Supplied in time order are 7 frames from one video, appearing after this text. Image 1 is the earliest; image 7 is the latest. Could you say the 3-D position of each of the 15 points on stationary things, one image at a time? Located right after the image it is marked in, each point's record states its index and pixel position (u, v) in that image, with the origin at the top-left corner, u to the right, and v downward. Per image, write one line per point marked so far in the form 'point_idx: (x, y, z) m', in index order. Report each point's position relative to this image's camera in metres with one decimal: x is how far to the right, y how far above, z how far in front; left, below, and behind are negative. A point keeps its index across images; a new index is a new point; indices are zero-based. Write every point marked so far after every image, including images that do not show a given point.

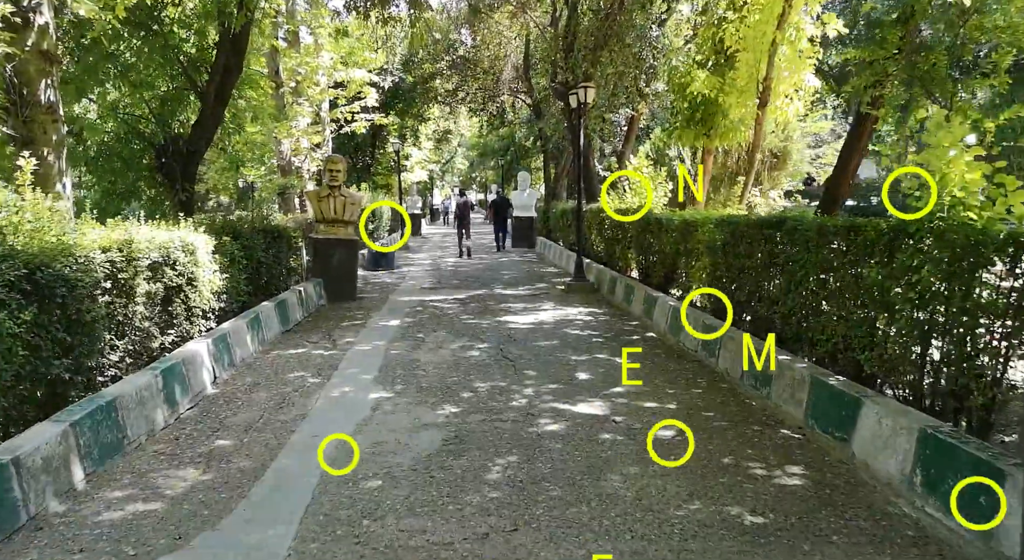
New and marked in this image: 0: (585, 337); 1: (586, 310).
0: (+0.7, -0.6, +8.3) m
1: (+1.0, -0.4, +10.3) m
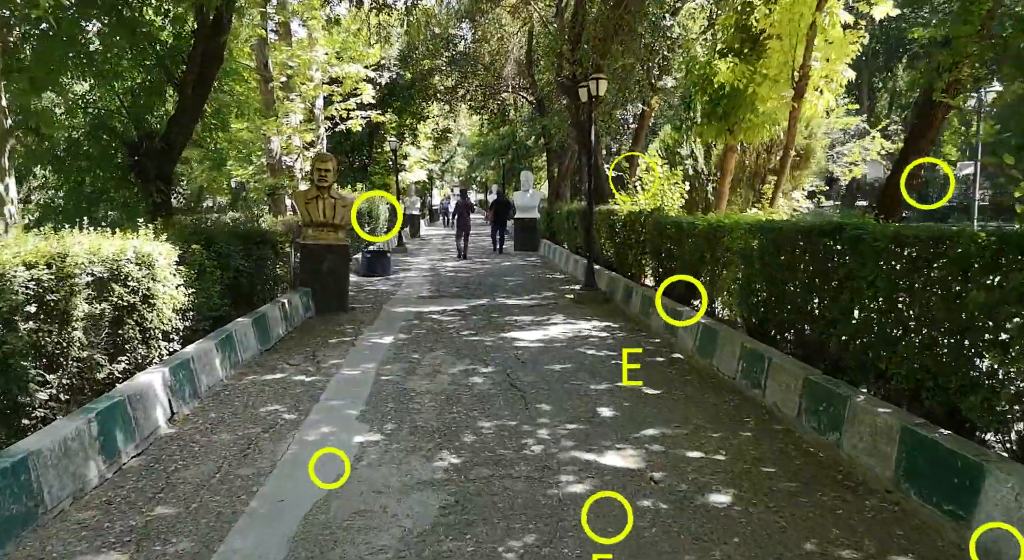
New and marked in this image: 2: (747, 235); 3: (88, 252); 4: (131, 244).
0: (+0.8, -0.7, +7.3) m
1: (+1.0, -0.5, +9.3) m
2: (+2.2, +0.4, +7.6) m
3: (-2.8, +0.2, +5.4) m
4: (-2.8, +0.3, +5.9) m
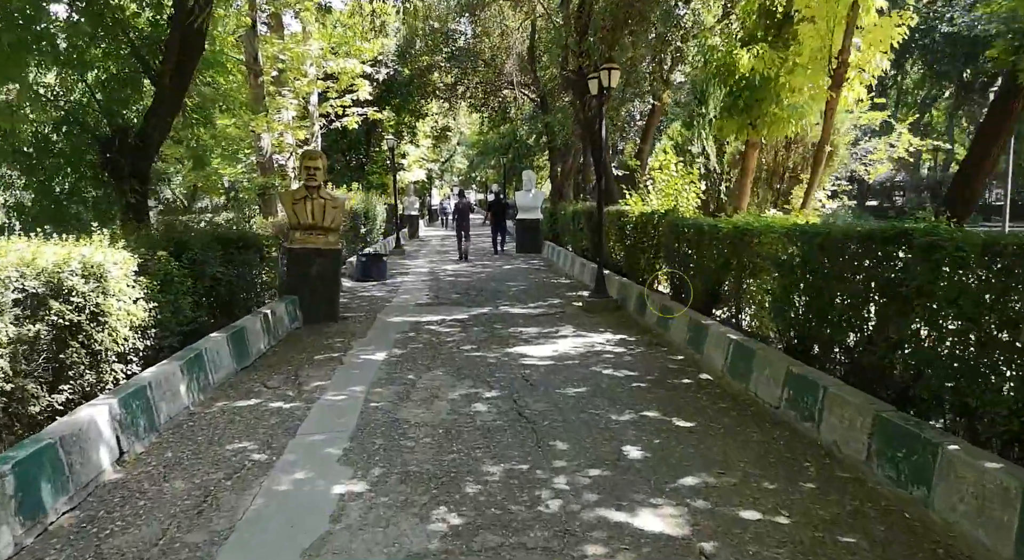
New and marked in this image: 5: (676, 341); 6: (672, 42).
0: (+0.9, -0.8, +6.5) m
1: (+1.1, -0.6, +8.5) m
2: (+2.3, +0.3, +6.7) m
3: (-2.8, +0.1, +4.5) m
4: (-2.8, +0.2, +5.1) m
5: (+1.6, -0.6, +7.9) m
6: (+2.8, +4.1, +13.9) m
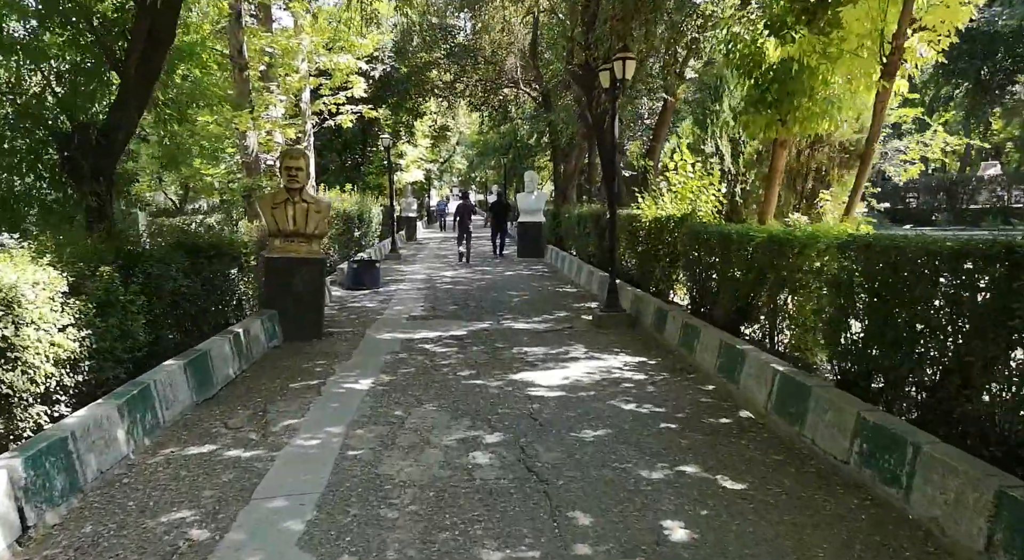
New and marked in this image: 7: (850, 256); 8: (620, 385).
0: (+0.9, -0.9, +5.5) m
1: (+1.1, -0.7, +7.5) m
2: (+2.3, +0.2, +5.7) m
3: (-2.7, 0.0, +3.5) m
4: (-2.7, 0.0, +4.1) m
5: (+1.6, -0.7, +6.9) m
6: (+2.8, +4.0, +12.9) m
7: (+2.3, +0.2, +5.6) m
8: (+0.9, -0.8, +6.5) m
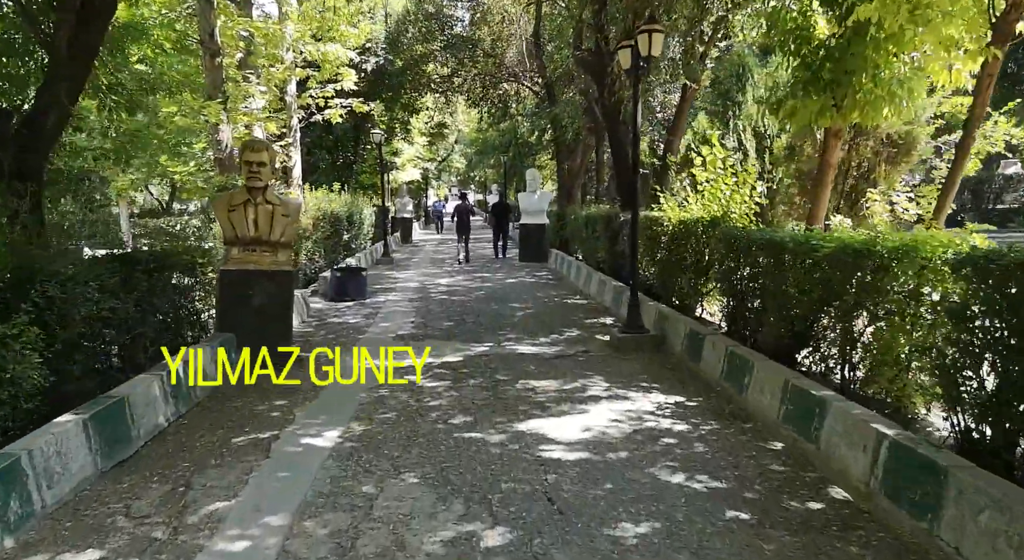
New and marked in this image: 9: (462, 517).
0: (+1.0, -1.1, +4.0) m
1: (+1.2, -0.9, +6.0) m
2: (+2.4, 0.0, +4.3) m
3: (-2.7, -0.2, +2.0) m
4: (-2.7, -0.1, +2.6) m
5: (+1.7, -0.9, +5.4) m
6: (+2.8, +3.8, +11.4) m
7: (+2.4, 0.0, +4.1) m
8: (+0.9, -1.0, +5.0) m
9: (-0.2, -1.1, +3.8) m
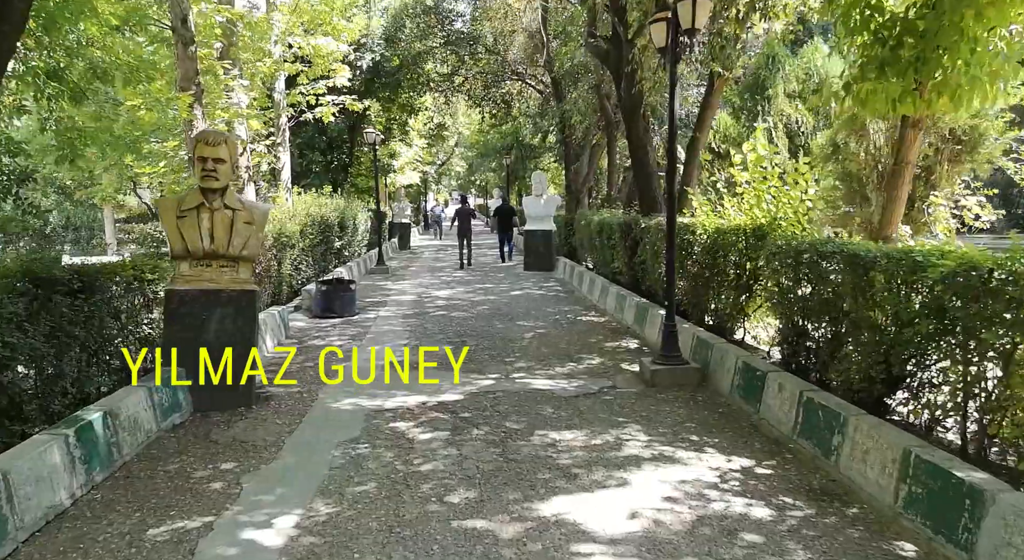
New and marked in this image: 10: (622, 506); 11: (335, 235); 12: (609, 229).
0: (+1.0, -1.2, +2.6) m
1: (+1.3, -1.1, +4.6) m
2: (+2.5, -0.1, +2.9) m
3: (-2.6, -0.3, +0.7) m
4: (-2.6, -0.3, +1.2) m
5: (+1.8, -1.1, +4.1) m
6: (+2.9, +3.6, +10.1) m
7: (+2.5, -0.1, +2.7) m
8: (+1.0, -1.2, +3.6) m
9: (-0.1, -1.3, +2.4) m
10: (+0.5, -1.1, +4.0) m
11: (-3.8, +1.0, +17.4) m
12: (+1.6, +0.8, +13.0) m
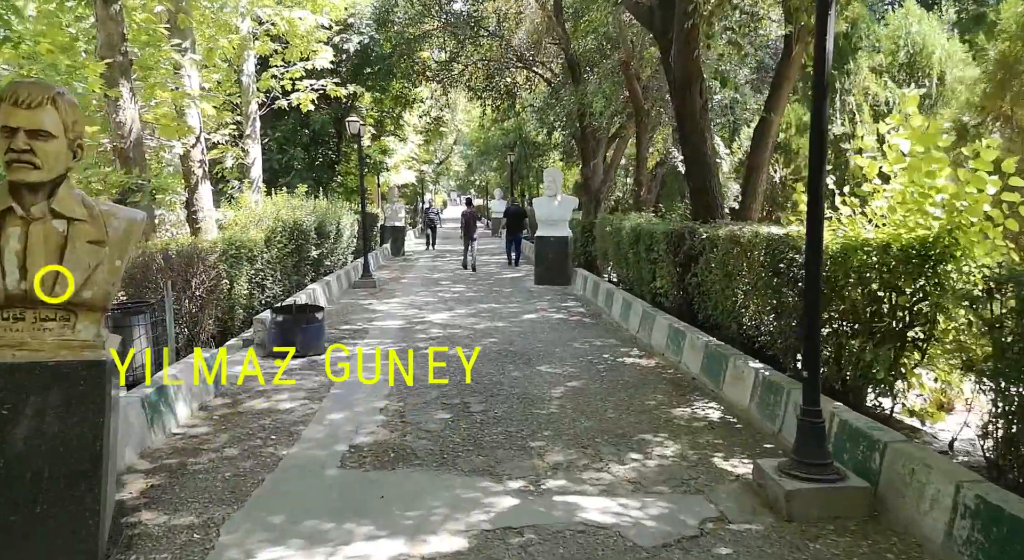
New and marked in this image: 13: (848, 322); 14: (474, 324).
0: (+1.2, -1.5, -0.1) m
1: (+1.5, -1.3, +1.9) m
2: (+2.7, -0.4, +0.2) m
3: (-2.4, -0.6, -2.1) m
4: (-2.4, -0.5, -1.5) m
5: (+2.0, -1.3, +1.3) m
6: (+3.1, +3.3, +7.4) m
7: (+2.7, -0.4, 0.0) m
8: (+1.2, -1.4, +0.9) m
9: (0.0, -1.6, -0.3) m
10: (+0.7, -1.4, +1.3) m
11: (-3.7, +0.7, +14.7) m
12: (+1.7, +0.5, +10.3) m
13: (+2.3, -0.3, +5.5) m
14: (-0.5, -0.6, +10.5) m
